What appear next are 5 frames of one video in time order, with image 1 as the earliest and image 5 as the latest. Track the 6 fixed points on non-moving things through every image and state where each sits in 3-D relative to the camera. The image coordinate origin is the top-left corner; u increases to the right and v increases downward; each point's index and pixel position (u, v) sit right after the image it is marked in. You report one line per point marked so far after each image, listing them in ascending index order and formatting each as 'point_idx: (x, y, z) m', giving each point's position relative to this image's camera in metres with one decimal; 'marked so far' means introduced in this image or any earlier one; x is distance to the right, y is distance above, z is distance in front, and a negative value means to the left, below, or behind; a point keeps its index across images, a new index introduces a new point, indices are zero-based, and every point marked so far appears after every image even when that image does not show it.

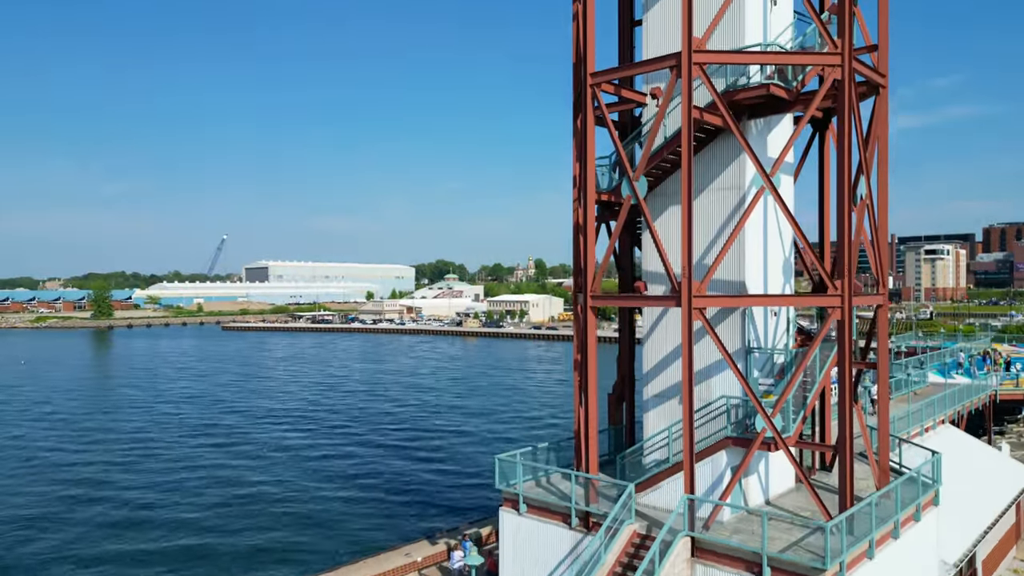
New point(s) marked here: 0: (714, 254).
0: (+1.5, +0.2, +5.3) m
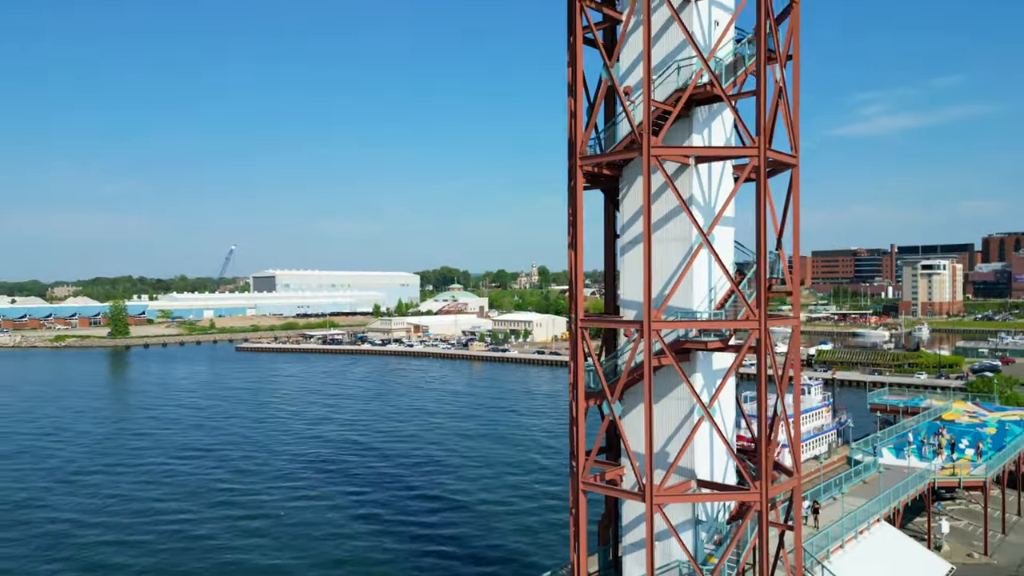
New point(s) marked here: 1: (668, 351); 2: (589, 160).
0: (+1.6, -1.6, +7.1) m
1: (+1.4, -0.6, +6.7) m
2: (+0.8, +1.2, +7.1) m
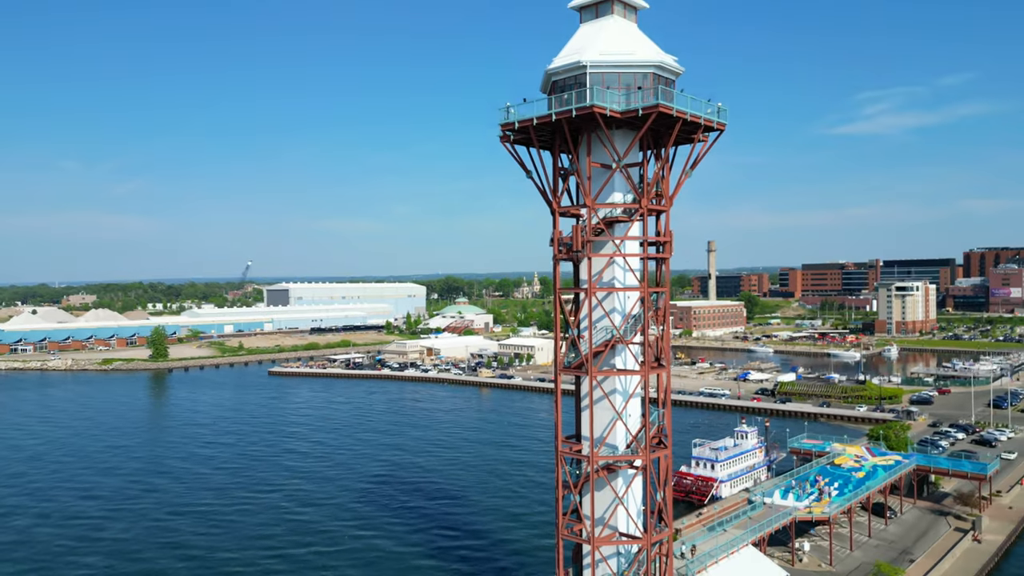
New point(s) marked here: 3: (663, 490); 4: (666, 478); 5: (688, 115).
0: (+1.8, -4.4, +13.8) m
1: (+1.7, -3.4, +13.4) m
2: (+1.0, -1.6, +13.7) m
3: (+2.9, -3.9, +14.0) m
4: (+3.0, -3.7, +14.1) m
5: (+3.2, +3.1, +13.1) m
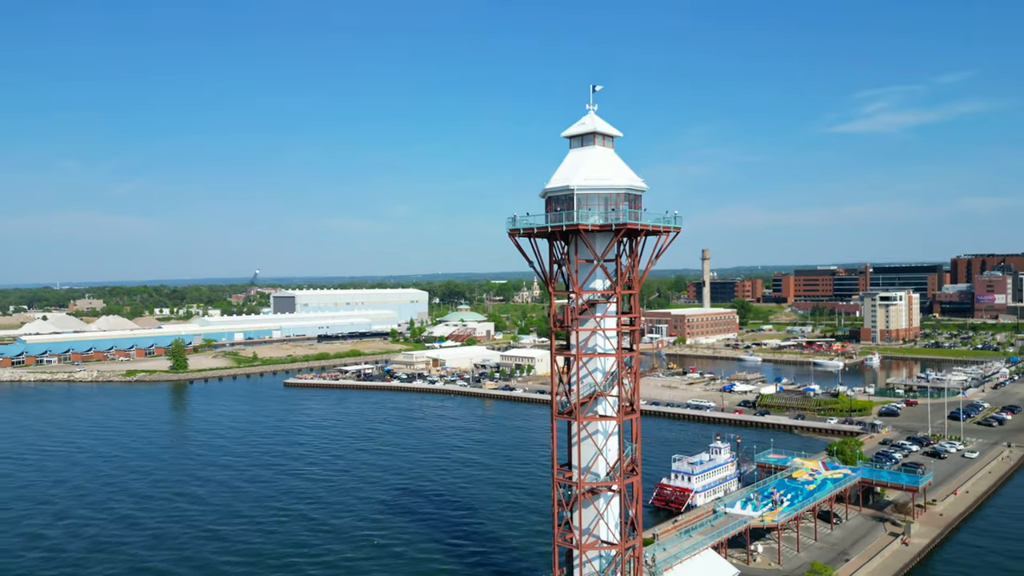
0: (+2.0, -6.0, +18.0) m
1: (+1.8, -5.0, +17.6) m
2: (+1.1, -3.2, +17.9) m
3: (+3.1, -5.5, +18.1) m
4: (+3.2, -5.3, +18.2) m
5: (+3.3, +1.5, +17.3) m
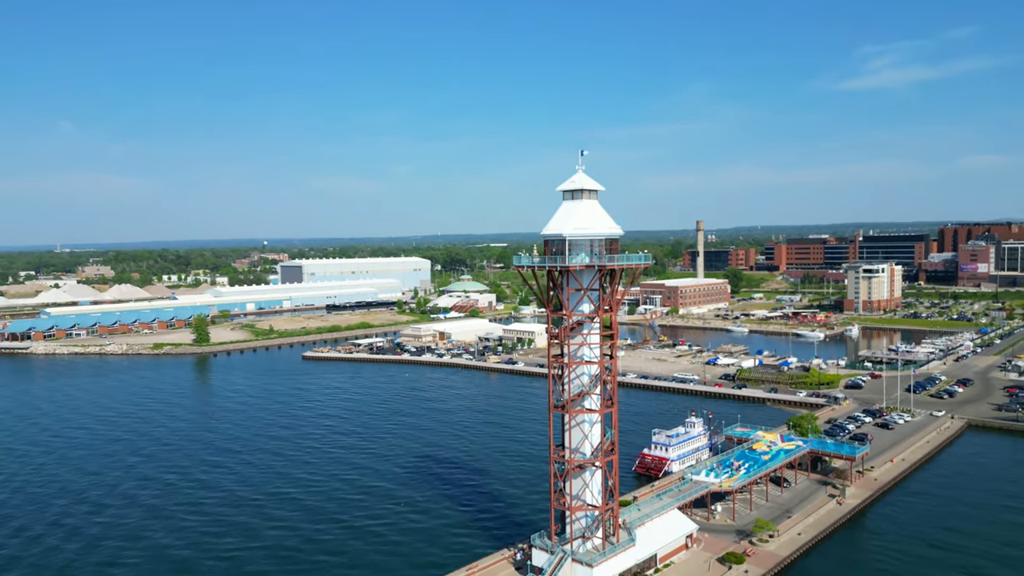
0: (+2.2, -6.6, +23.3) m
1: (+2.0, -5.7, +22.8) m
2: (+1.3, -3.9, +23.0) m
3: (+3.3, -6.2, +23.4) m
4: (+3.4, -5.9, +23.5) m
5: (+3.5, +0.8, +22.2) m
